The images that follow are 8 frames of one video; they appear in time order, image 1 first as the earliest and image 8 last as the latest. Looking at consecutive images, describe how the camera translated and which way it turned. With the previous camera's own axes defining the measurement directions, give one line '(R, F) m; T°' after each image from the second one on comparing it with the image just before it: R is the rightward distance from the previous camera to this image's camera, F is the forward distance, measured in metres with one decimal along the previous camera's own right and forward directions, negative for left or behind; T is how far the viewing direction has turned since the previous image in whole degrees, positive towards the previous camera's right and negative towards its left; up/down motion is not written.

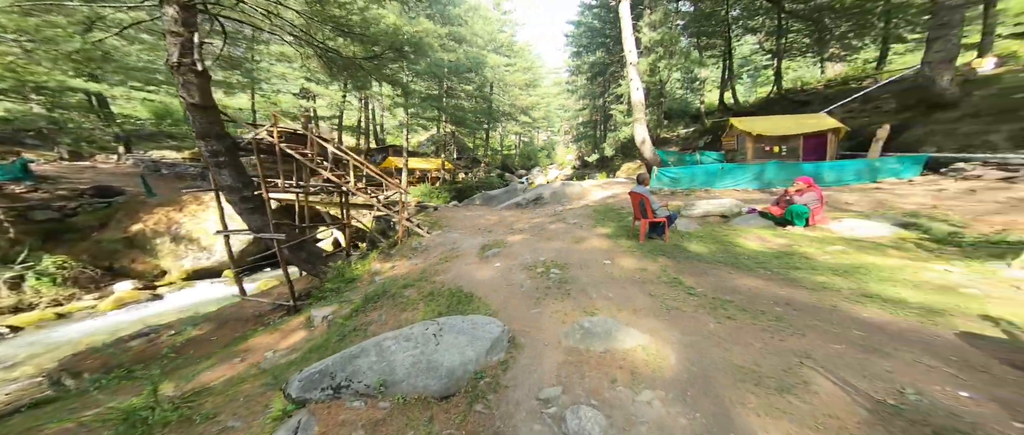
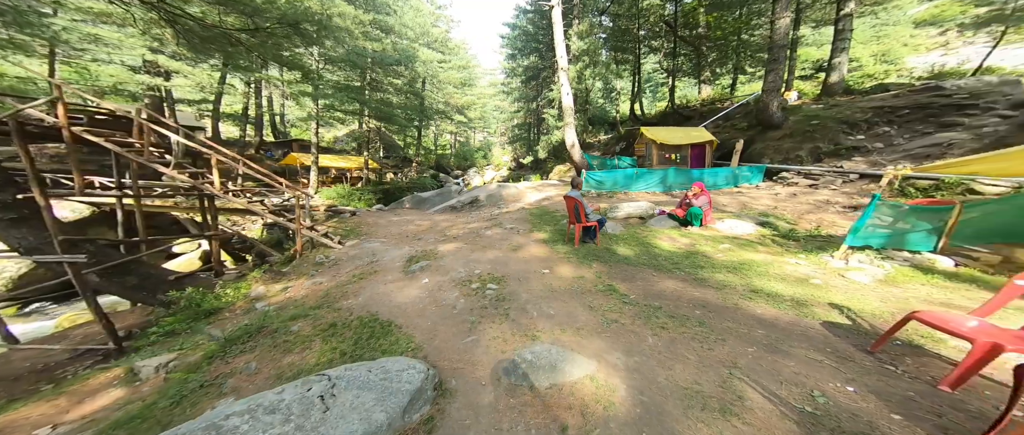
(-0.1, +0.5) m; +16°
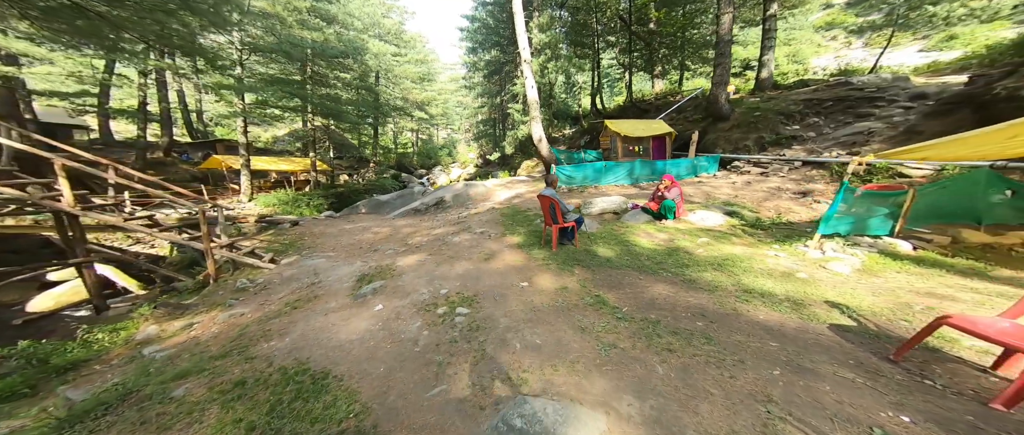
(-0.1, +0.7) m; +8°
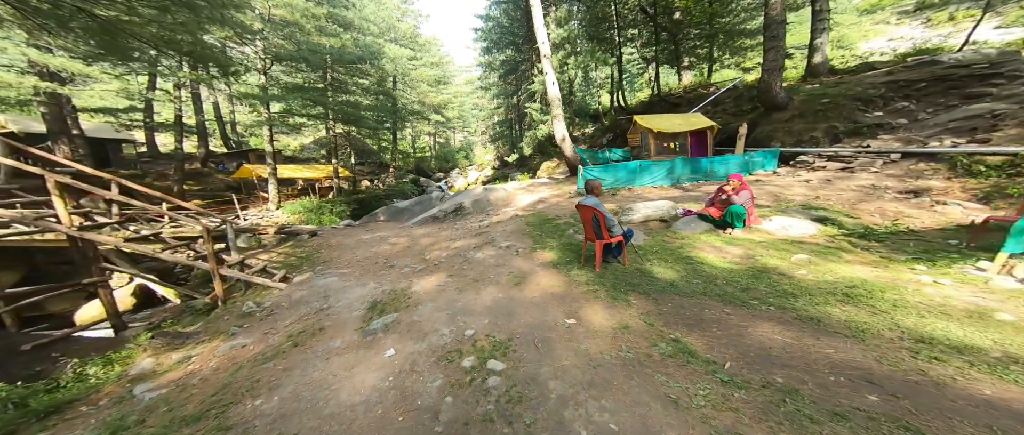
(-0.3, +0.9) m; -3°
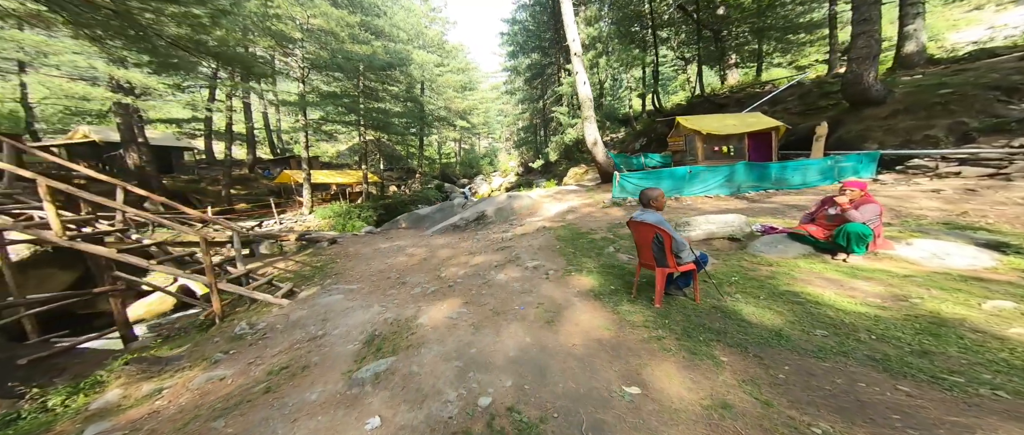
(-0.1, +1.0) m; -5°
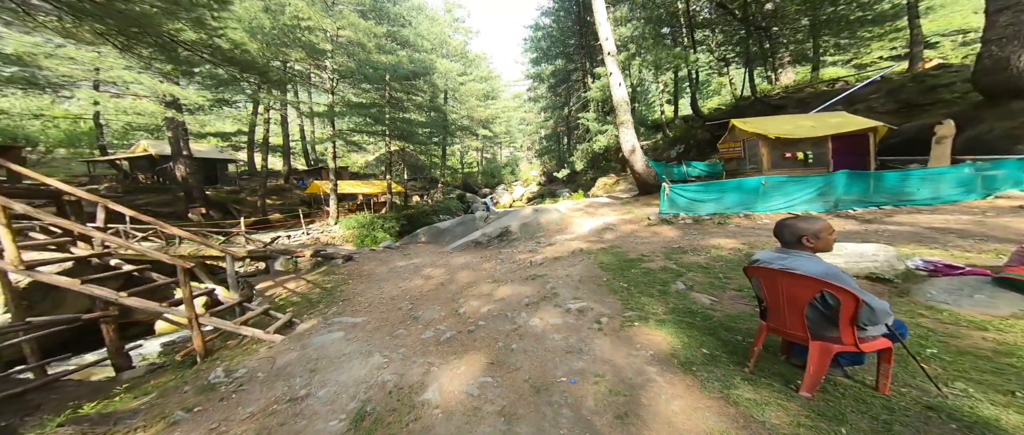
(-0.2, +1.1) m; -4°
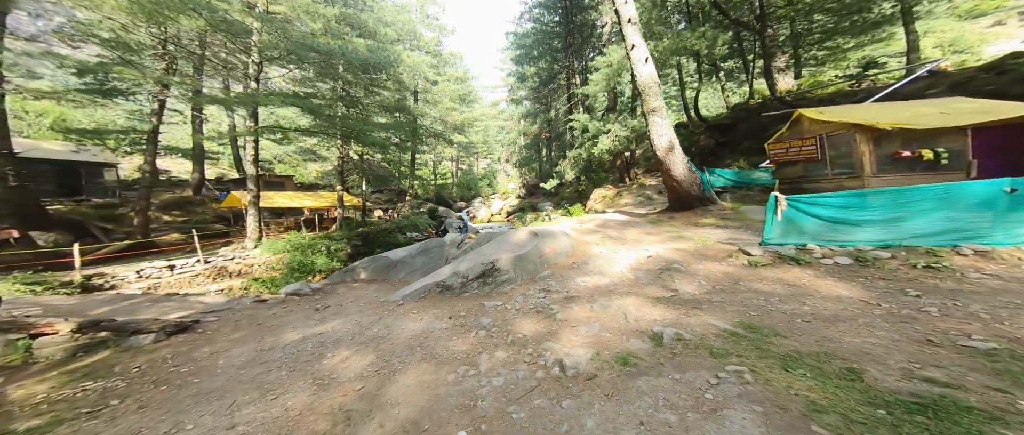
(-0.3, +3.8) m; +6°
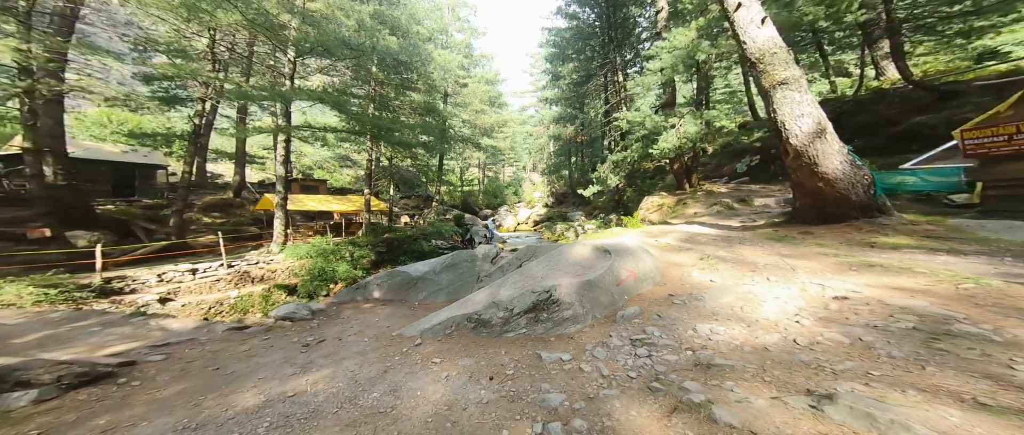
(-0.6, +2.3) m; -5°
